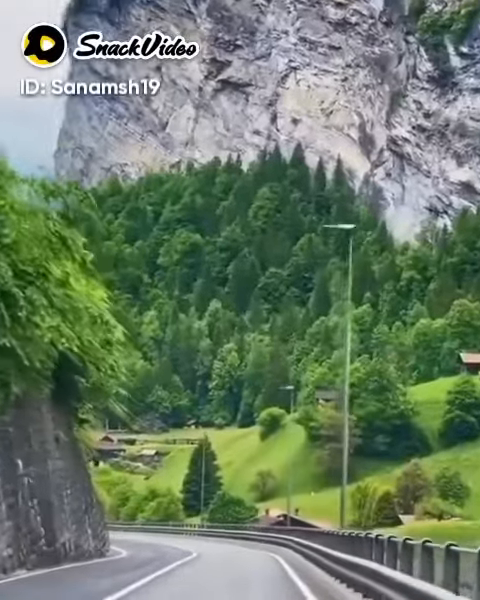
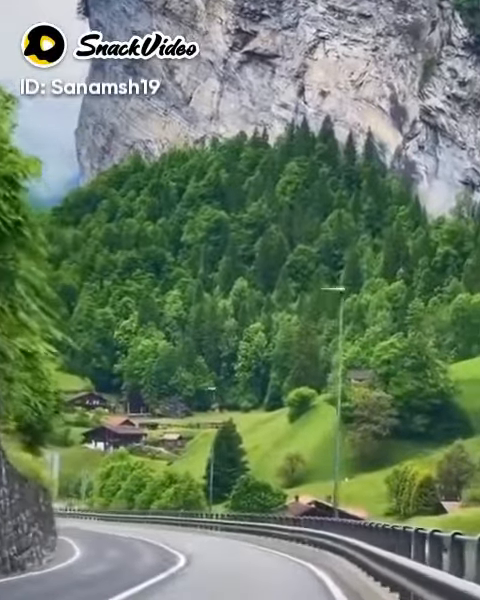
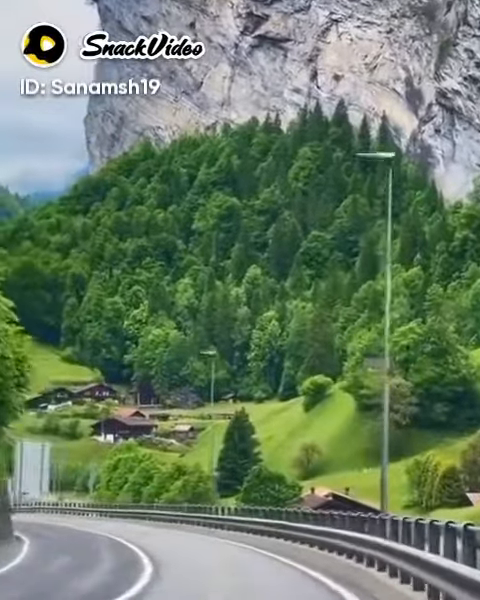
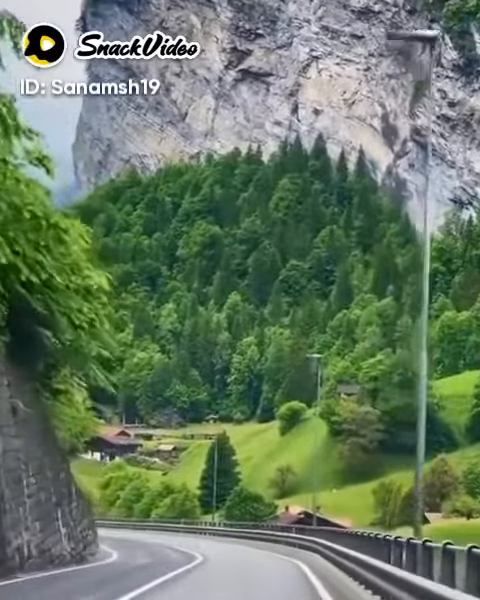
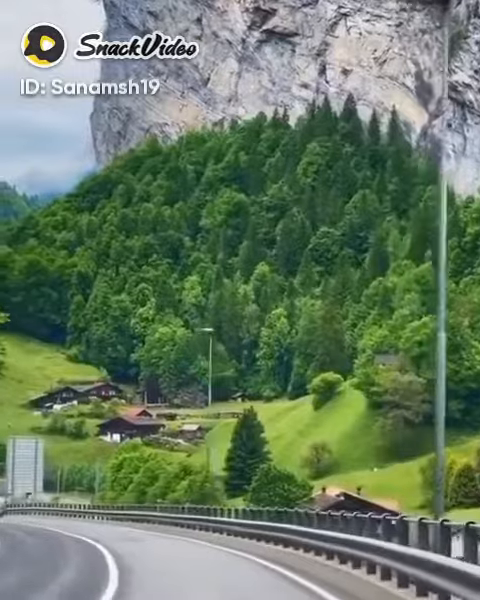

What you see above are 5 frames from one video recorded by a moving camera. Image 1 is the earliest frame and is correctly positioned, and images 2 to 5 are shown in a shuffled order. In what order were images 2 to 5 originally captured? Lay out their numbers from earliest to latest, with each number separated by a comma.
4, 2, 3, 5
